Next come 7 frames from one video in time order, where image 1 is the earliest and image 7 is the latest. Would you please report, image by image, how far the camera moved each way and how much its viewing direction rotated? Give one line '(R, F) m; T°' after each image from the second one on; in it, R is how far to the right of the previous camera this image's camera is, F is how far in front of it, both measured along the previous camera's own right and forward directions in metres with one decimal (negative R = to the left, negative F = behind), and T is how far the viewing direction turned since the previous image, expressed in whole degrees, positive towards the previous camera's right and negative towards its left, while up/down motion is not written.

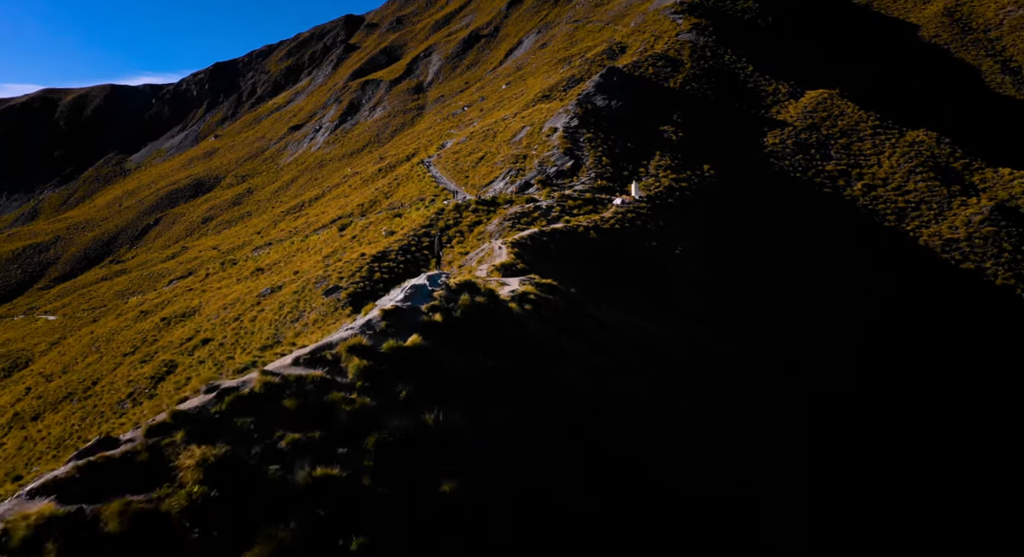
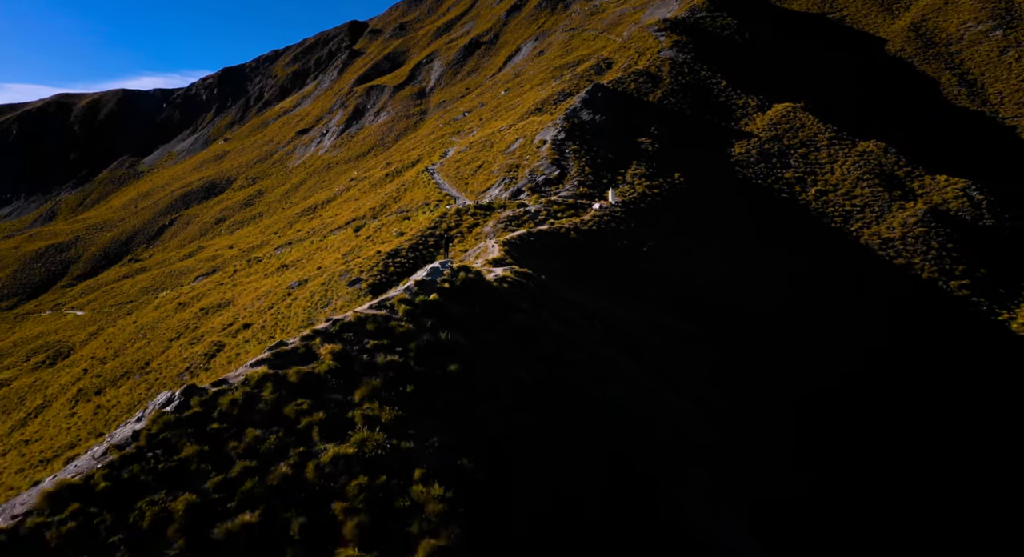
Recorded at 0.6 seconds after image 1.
(+0.5, -7.9) m; 0°
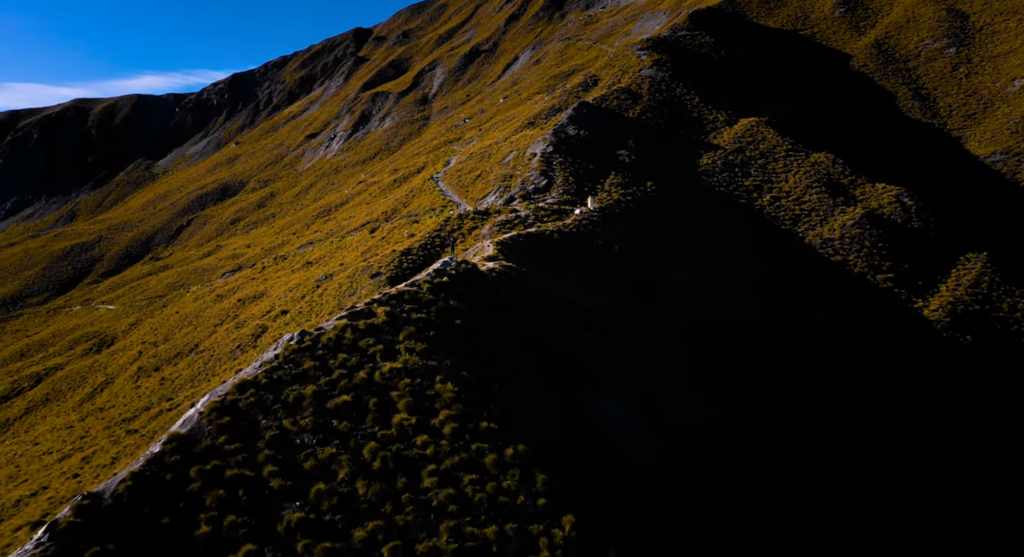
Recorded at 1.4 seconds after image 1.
(+0.6, -10.0) m; 0°
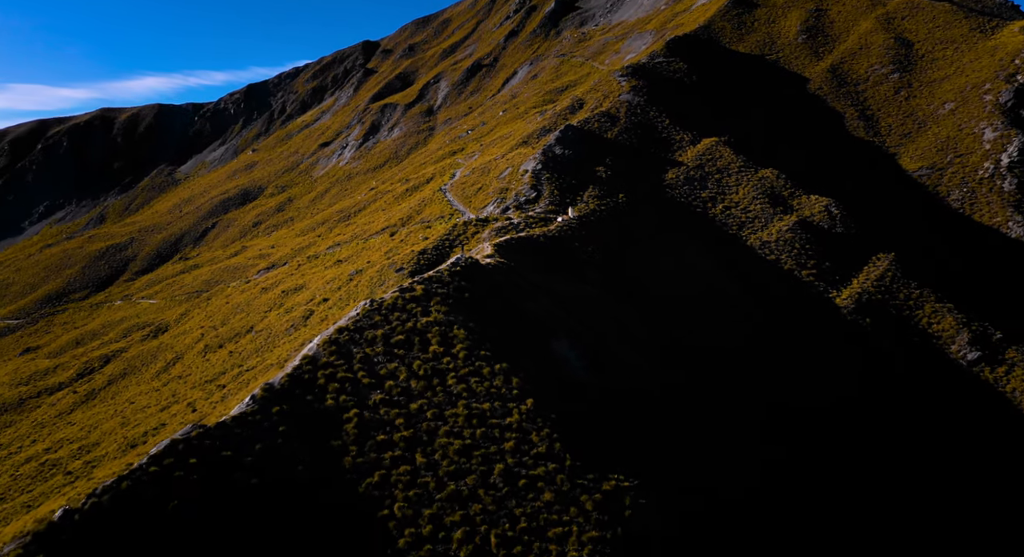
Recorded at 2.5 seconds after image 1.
(+0.6, -15.6) m; 0°
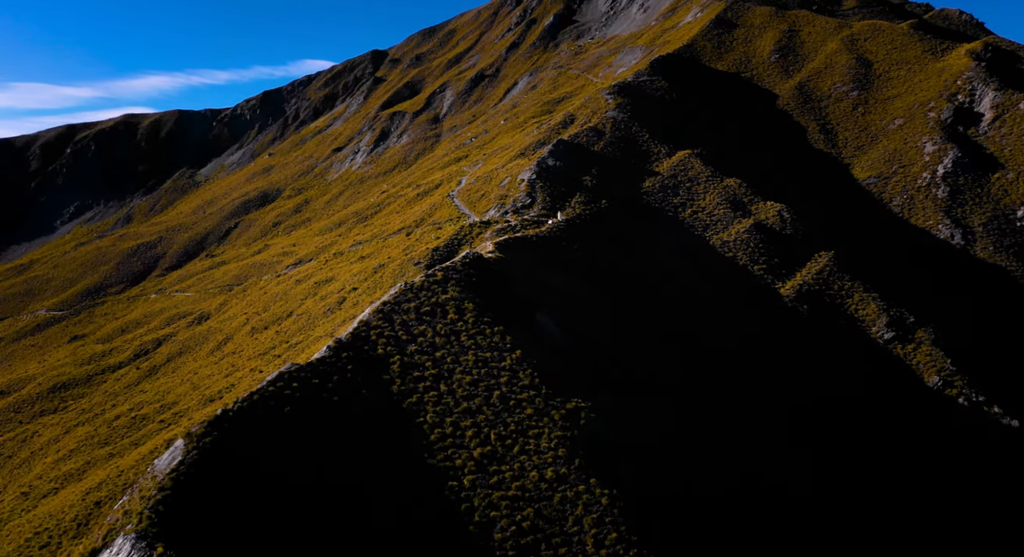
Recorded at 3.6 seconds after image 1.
(+0.5, -15.4) m; 0°
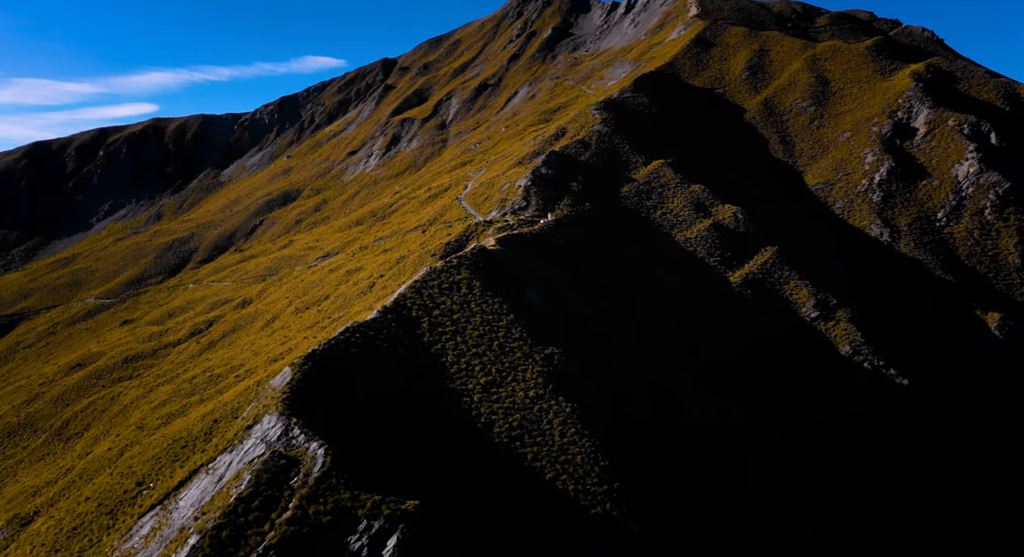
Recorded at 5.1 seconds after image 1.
(+0.5, -20.5) m; 0°
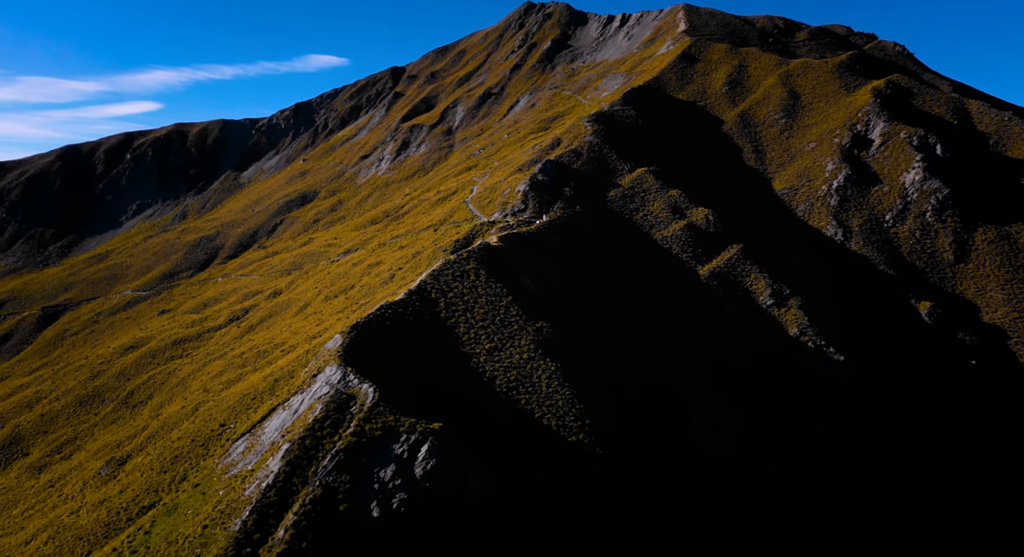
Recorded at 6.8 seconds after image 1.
(+0.4, -18.5) m; 0°
